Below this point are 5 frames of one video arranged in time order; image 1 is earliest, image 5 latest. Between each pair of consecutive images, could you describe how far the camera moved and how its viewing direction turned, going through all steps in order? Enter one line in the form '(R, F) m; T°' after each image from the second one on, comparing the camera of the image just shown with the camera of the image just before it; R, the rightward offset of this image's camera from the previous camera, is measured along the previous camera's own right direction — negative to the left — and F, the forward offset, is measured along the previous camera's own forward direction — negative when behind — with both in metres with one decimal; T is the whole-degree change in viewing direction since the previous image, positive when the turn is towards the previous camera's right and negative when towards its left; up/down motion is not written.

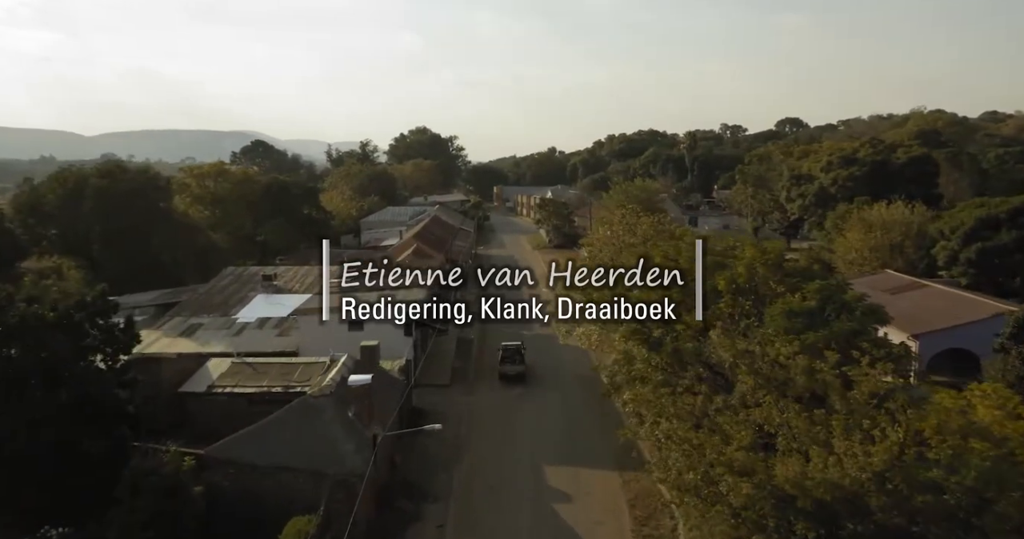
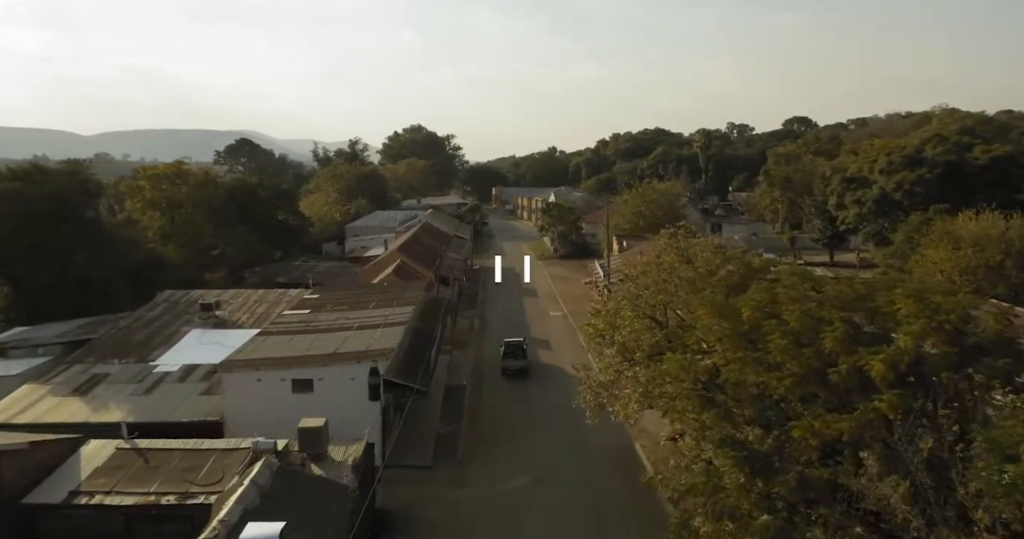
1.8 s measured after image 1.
(-0.1, +6.9) m; 0°
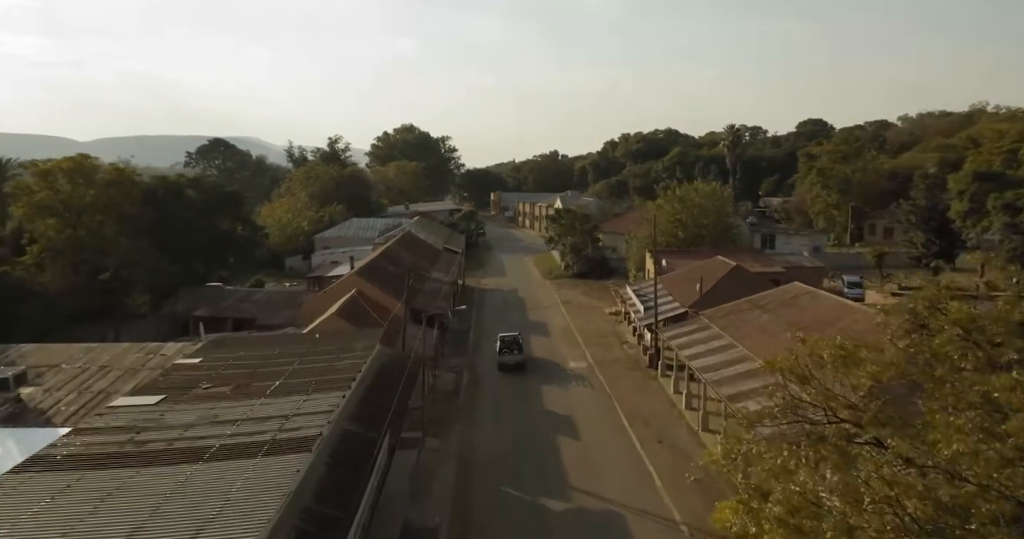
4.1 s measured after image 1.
(-0.2, +11.0) m; 0°
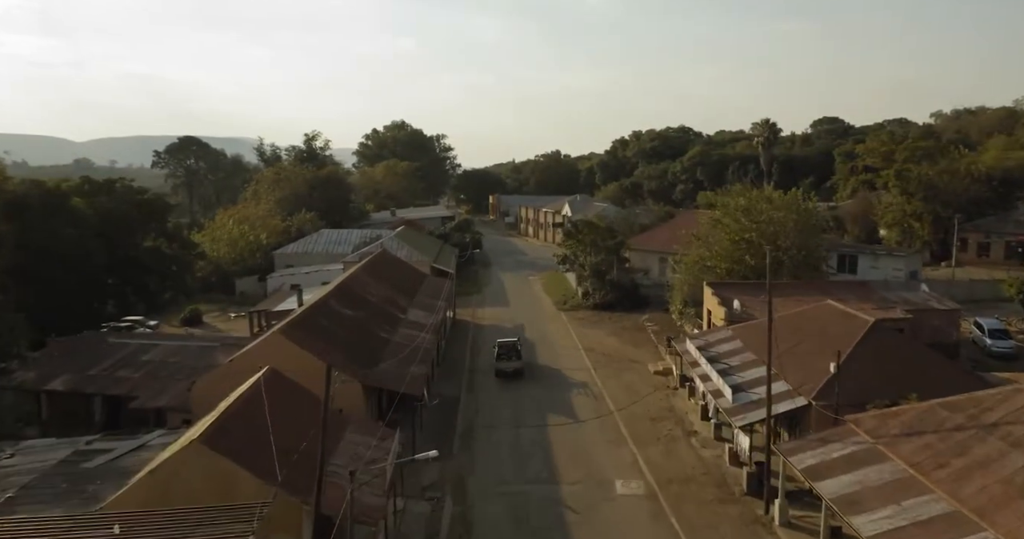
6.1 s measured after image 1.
(-0.3, +10.1) m; 0°
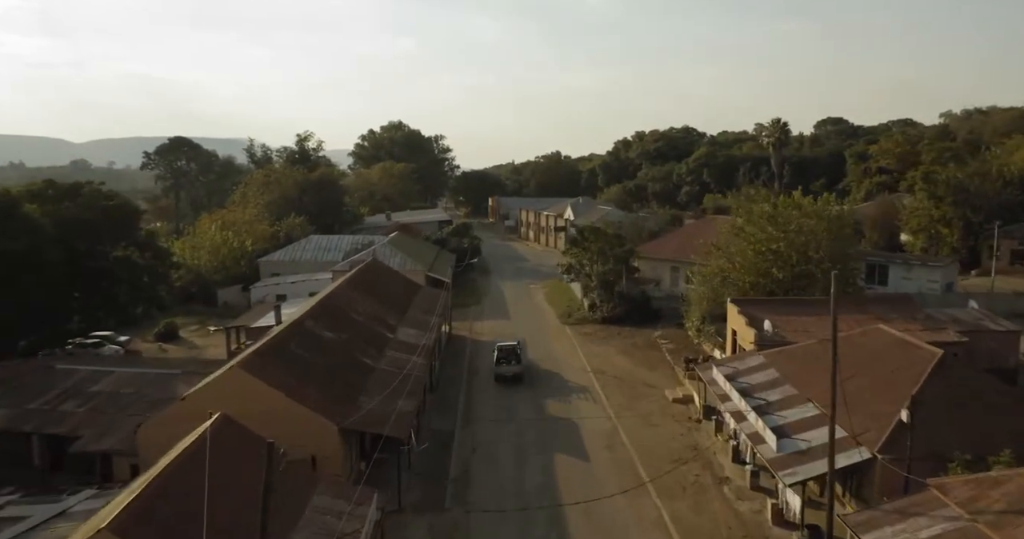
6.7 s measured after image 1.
(-0.1, +2.7) m; 0°
